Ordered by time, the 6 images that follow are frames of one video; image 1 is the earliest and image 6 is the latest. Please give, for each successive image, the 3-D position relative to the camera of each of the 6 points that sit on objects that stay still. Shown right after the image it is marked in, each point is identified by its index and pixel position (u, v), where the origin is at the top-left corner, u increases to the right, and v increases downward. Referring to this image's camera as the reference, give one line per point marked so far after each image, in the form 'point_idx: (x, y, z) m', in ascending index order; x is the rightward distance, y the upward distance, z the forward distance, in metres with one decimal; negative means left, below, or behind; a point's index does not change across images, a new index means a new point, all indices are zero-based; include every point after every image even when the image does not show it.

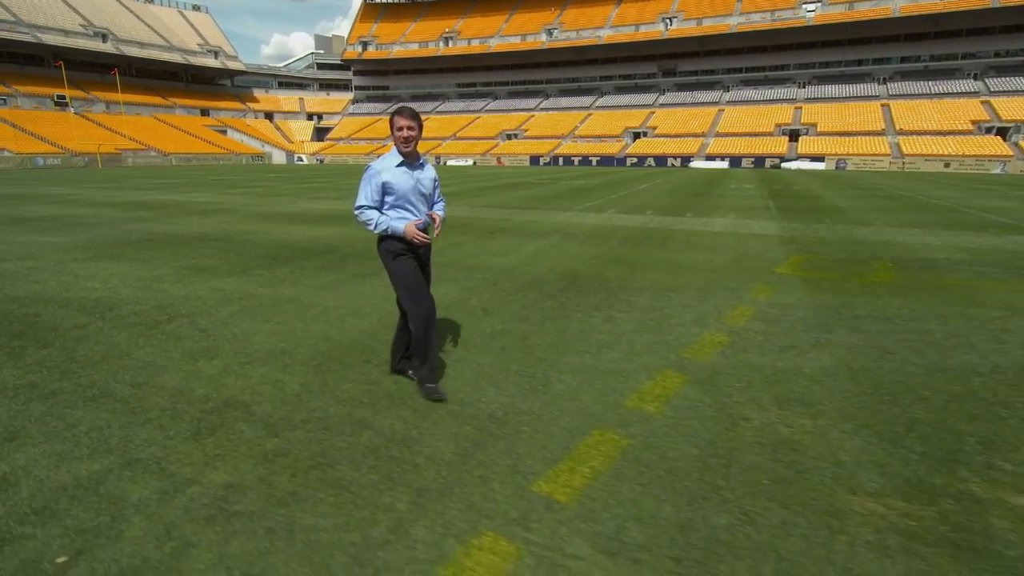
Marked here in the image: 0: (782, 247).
0: (+3.9, +0.6, +7.4) m
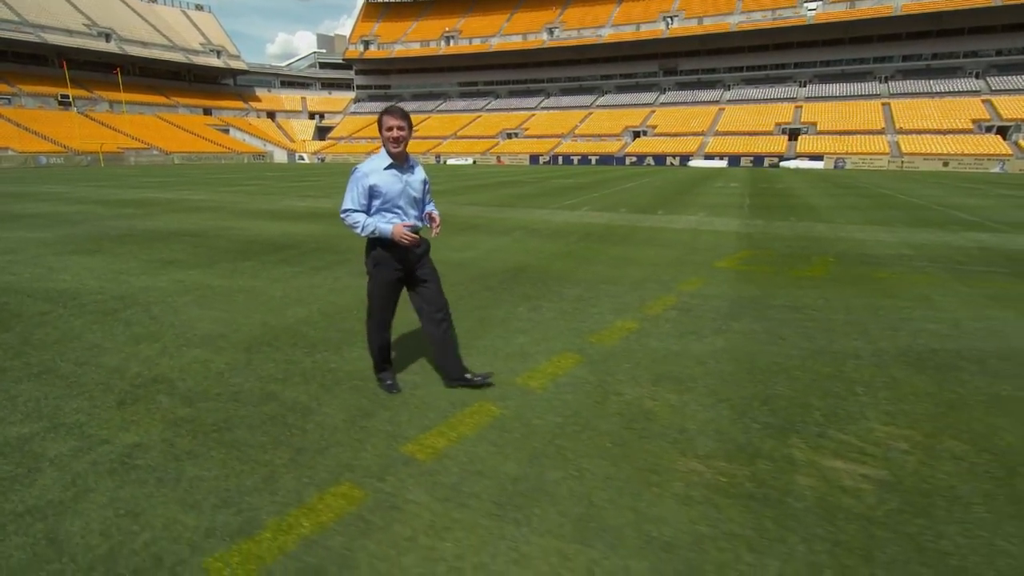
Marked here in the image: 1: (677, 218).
0: (+3.3, +0.7, +7.7) m
1: (+3.4, +1.4, +10.4) m
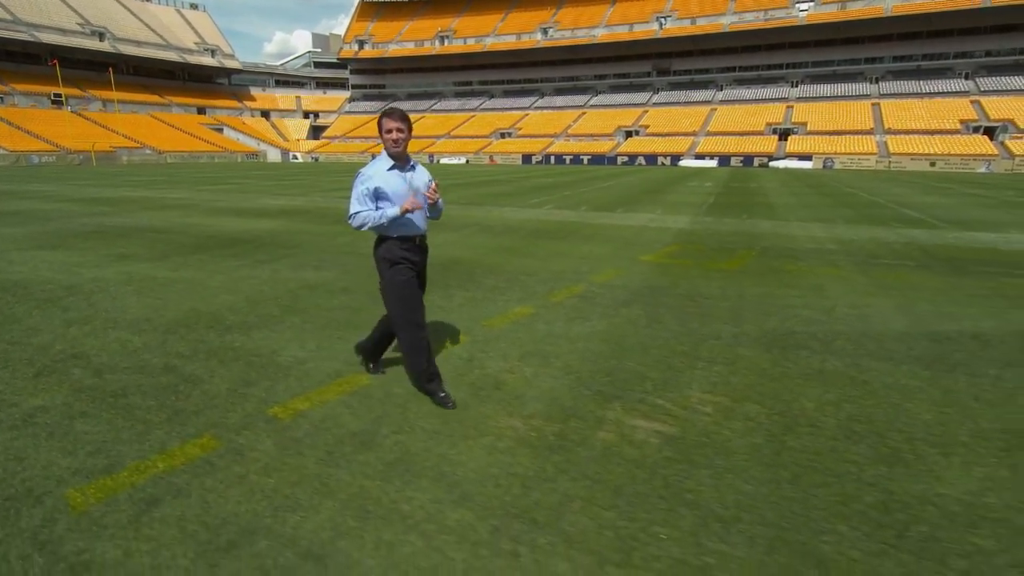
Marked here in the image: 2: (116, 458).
0: (+2.5, +0.8, +8.0) m
1: (+2.6, +1.5, +10.8) m
2: (-1.8, -0.8, +2.4) m
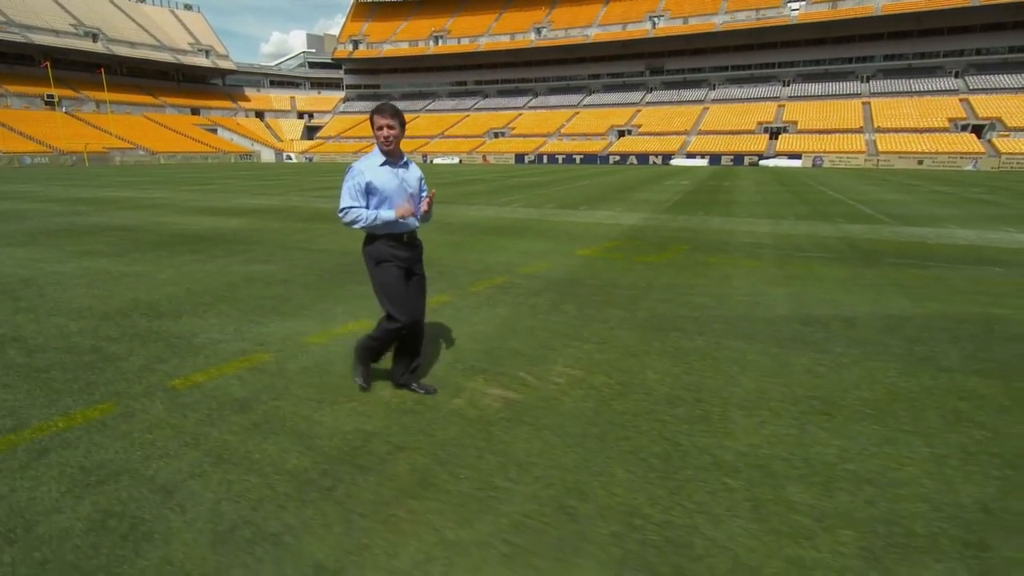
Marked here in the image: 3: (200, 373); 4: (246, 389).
0: (+1.7, +0.9, +8.4) m
1: (+1.8, +1.6, +11.1) m
2: (-2.6, -0.7, +2.8) m
3: (-2.0, -0.5, +3.3) m
4: (-1.6, -0.6, +3.1) m
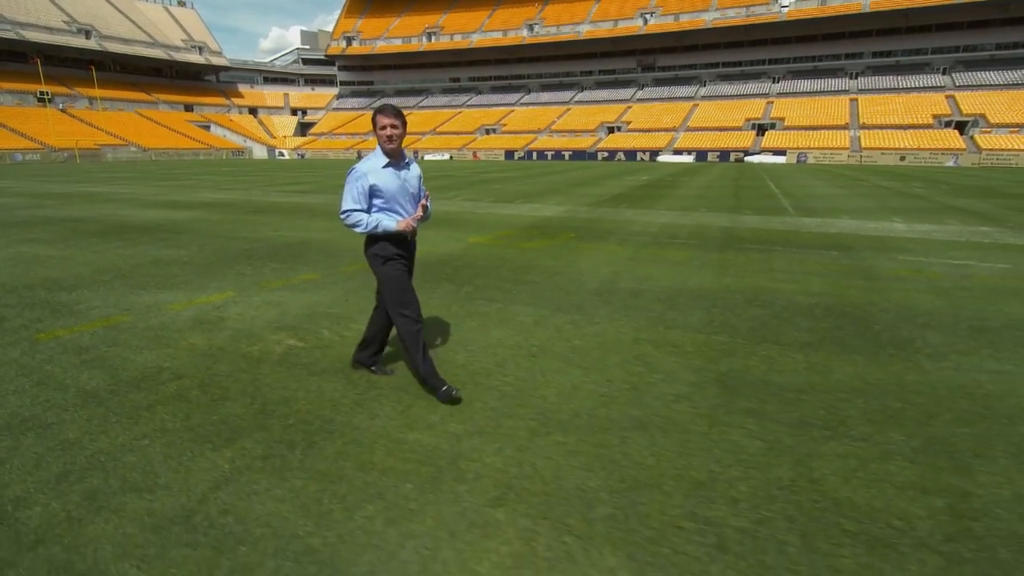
0: (+0.2, +1.1, +9.2) m
1: (+0.3, +1.9, +11.9) m
2: (-4.2, -0.5, +3.6) m
3: (-3.6, -0.3, +4.1) m
4: (-3.2, -0.4, +3.9) m
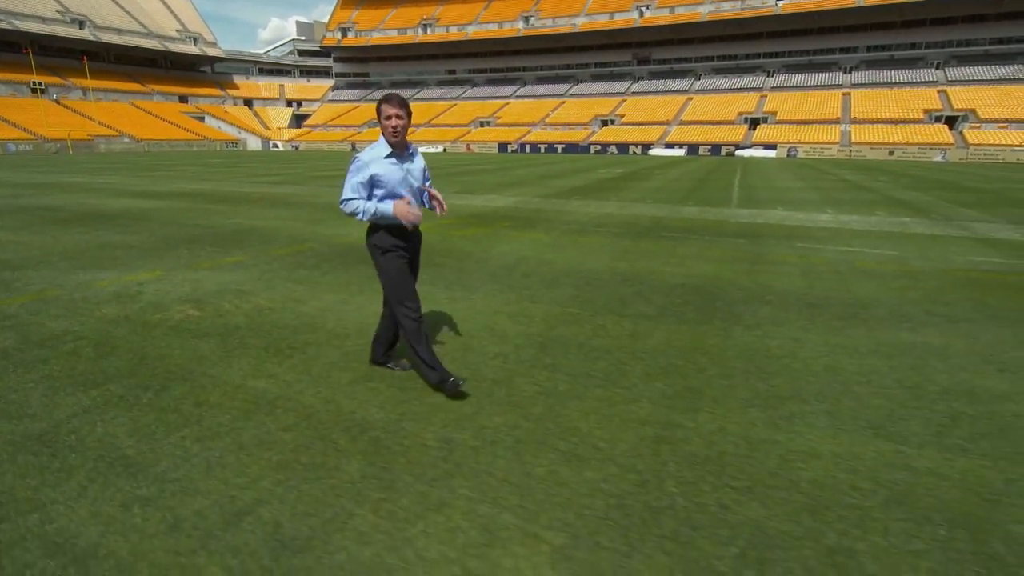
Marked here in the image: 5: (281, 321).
0: (-0.9, +1.4, +9.7) m
1: (-0.8, +2.2, +12.4) m
2: (-5.3, -0.3, +4.1) m
3: (-4.7, -0.1, +4.7) m
4: (-4.3, -0.2, +4.5) m
5: (-2.2, -0.3, +4.4) m
